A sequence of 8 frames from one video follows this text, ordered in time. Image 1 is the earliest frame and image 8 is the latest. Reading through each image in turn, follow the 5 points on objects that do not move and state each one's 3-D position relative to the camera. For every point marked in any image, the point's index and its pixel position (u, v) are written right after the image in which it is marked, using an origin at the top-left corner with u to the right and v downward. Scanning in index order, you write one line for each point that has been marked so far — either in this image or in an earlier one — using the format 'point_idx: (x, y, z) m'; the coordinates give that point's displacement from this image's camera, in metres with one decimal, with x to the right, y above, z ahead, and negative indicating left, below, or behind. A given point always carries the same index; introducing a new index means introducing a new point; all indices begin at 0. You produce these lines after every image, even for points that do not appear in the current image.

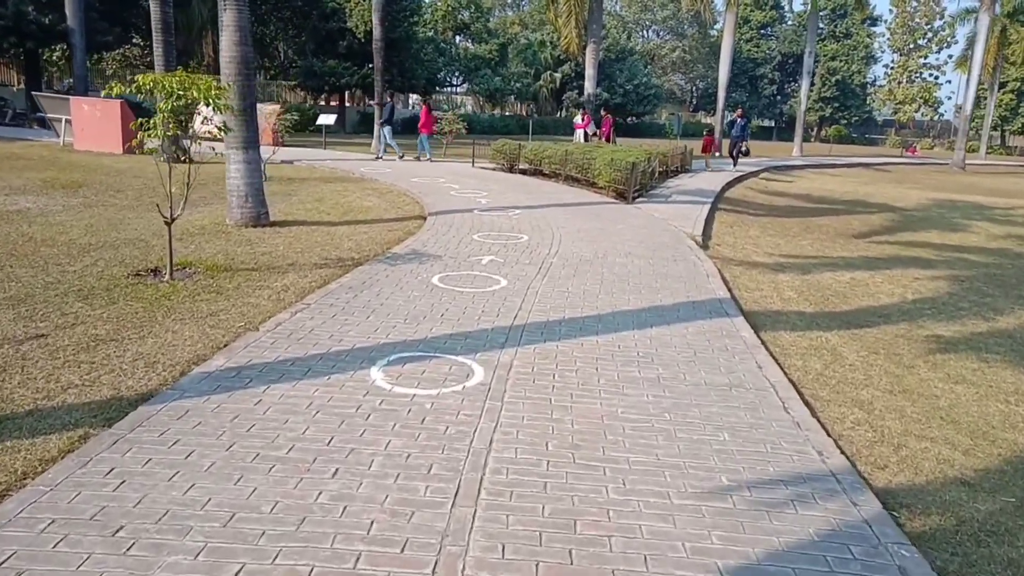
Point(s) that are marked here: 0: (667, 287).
0: (+1.5, 0.0, +7.2) m
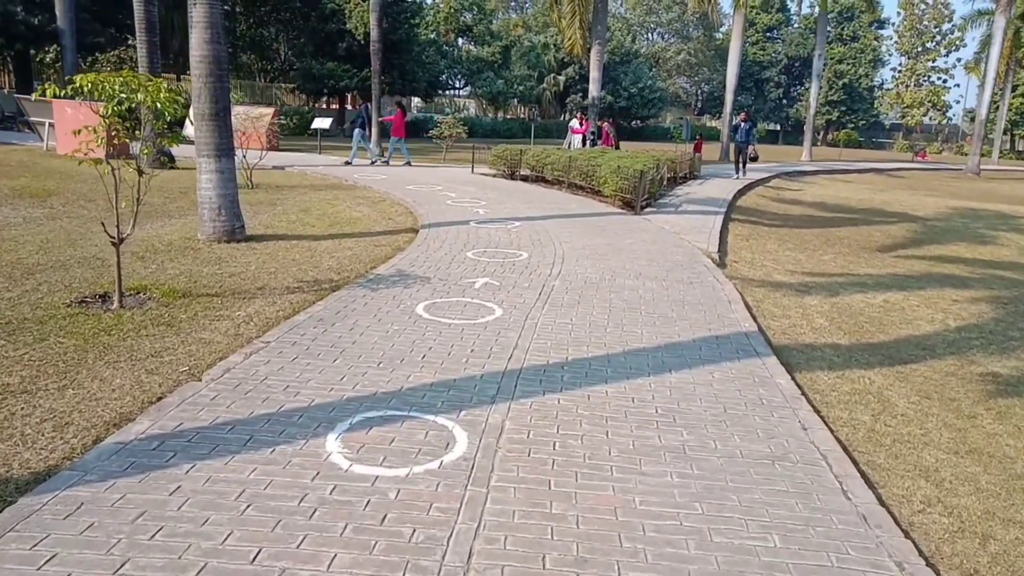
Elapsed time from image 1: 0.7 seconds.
0: (+1.5, -0.3, +6.3) m
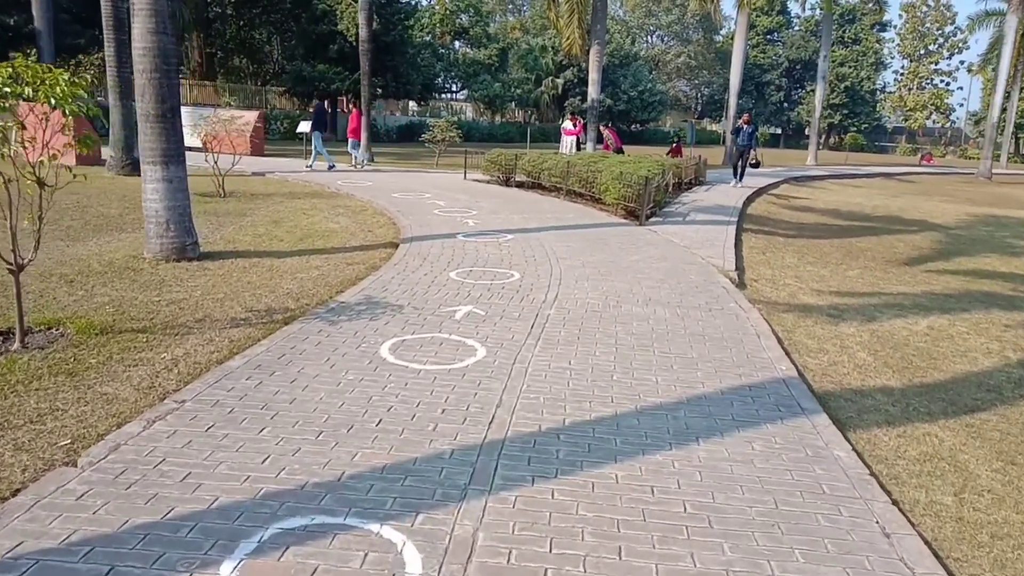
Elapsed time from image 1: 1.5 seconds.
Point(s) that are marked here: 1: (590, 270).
0: (+1.4, -0.5, +5.2) m
1: (+0.9, +0.2, +8.1) m
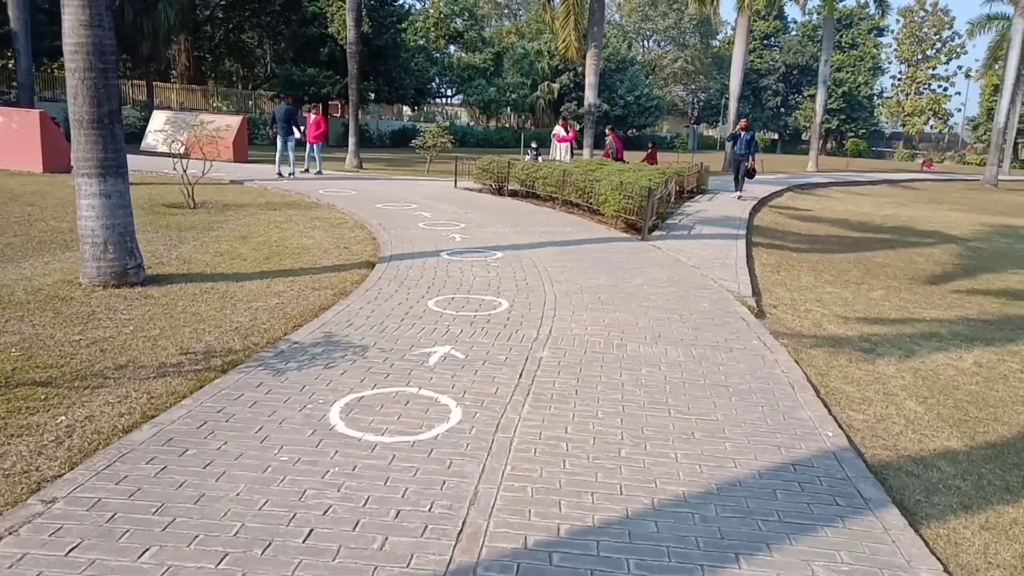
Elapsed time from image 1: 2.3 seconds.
0: (+1.3, -0.8, +4.2) m
1: (+0.8, -0.1, +7.1) m
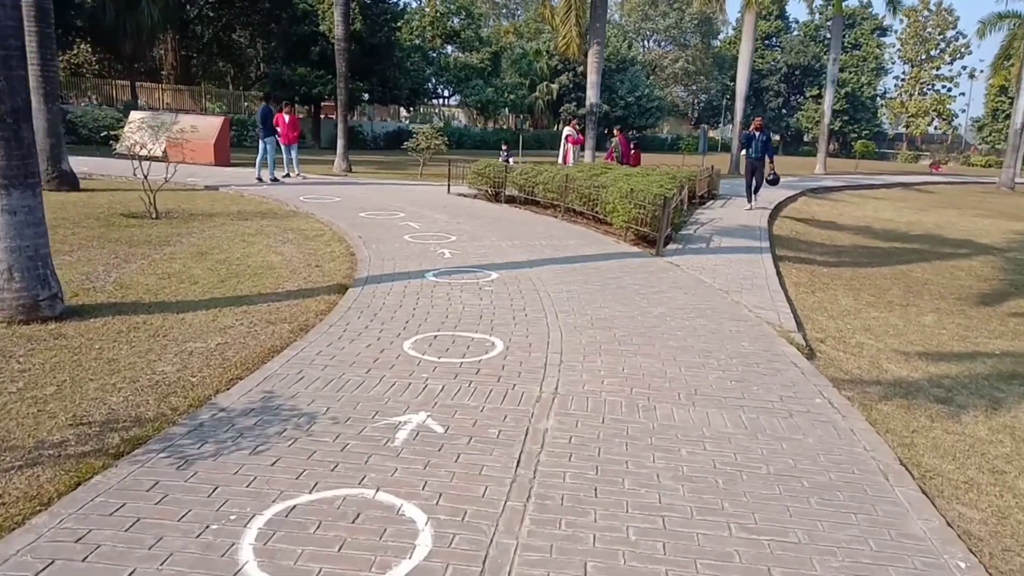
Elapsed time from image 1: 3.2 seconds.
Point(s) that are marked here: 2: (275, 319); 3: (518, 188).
0: (+1.3, -1.1, +3.0) m
1: (+0.7, -0.4, +5.8) m
2: (-2.1, -0.3, +6.3) m
3: (+0.1, +2.1, +14.9) m
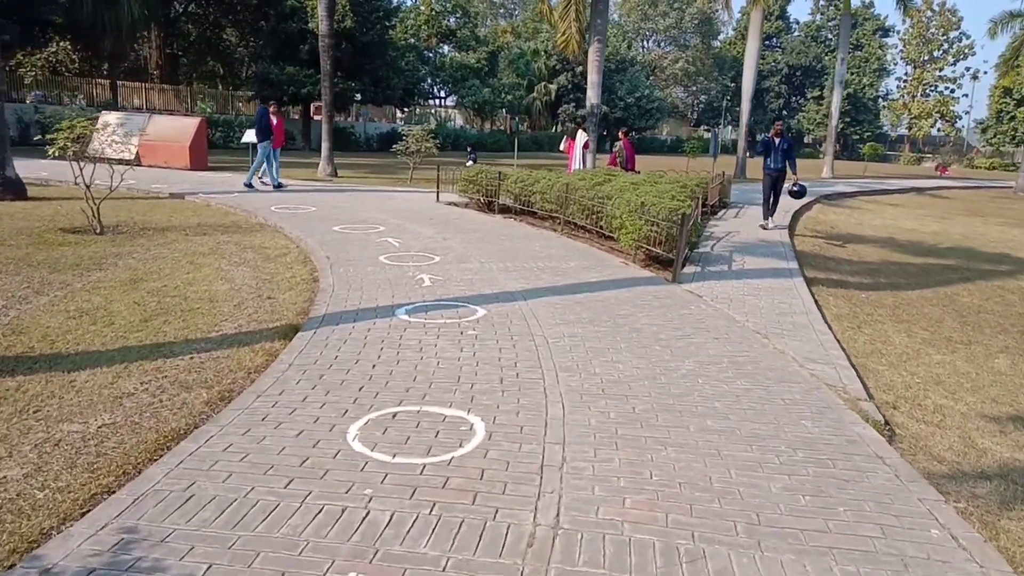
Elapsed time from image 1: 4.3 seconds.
0: (+1.2, -1.4, +1.5) m
1: (+0.6, -0.7, +4.4) m
2: (-2.2, -0.6, +4.9) m
3: (0.0, +1.7, +13.5) m
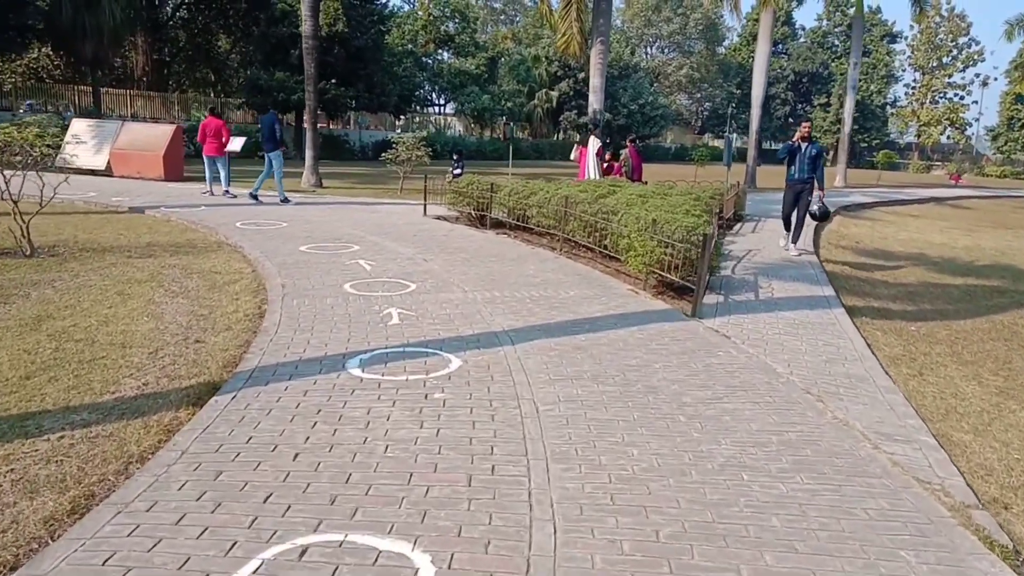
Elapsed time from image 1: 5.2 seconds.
0: (+1.0, -1.7, +0.2) m
1: (+0.5, -1.0, +3.0) m
2: (-2.3, -0.9, +3.5) m
3: (-0.1, +1.3, +12.2) m
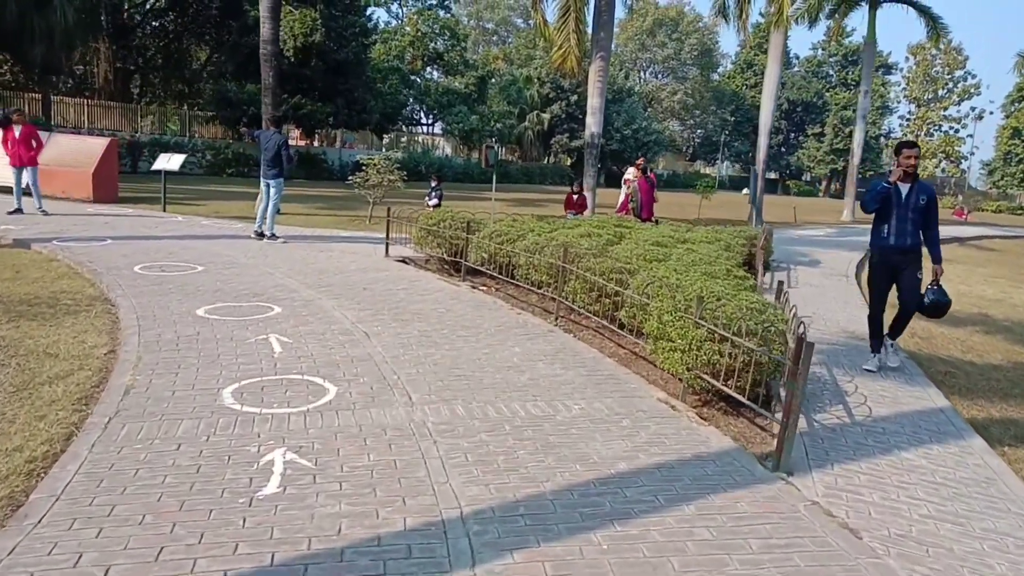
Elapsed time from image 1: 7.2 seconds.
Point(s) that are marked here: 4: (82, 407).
0: (+0.9, -2.3, -2.5) m
1: (+0.4, -1.7, +0.3) m
2: (-2.4, -1.5, +0.8) m
3: (-0.3, +0.4, +9.5) m
4: (-2.8, -0.8, +4.7) m
